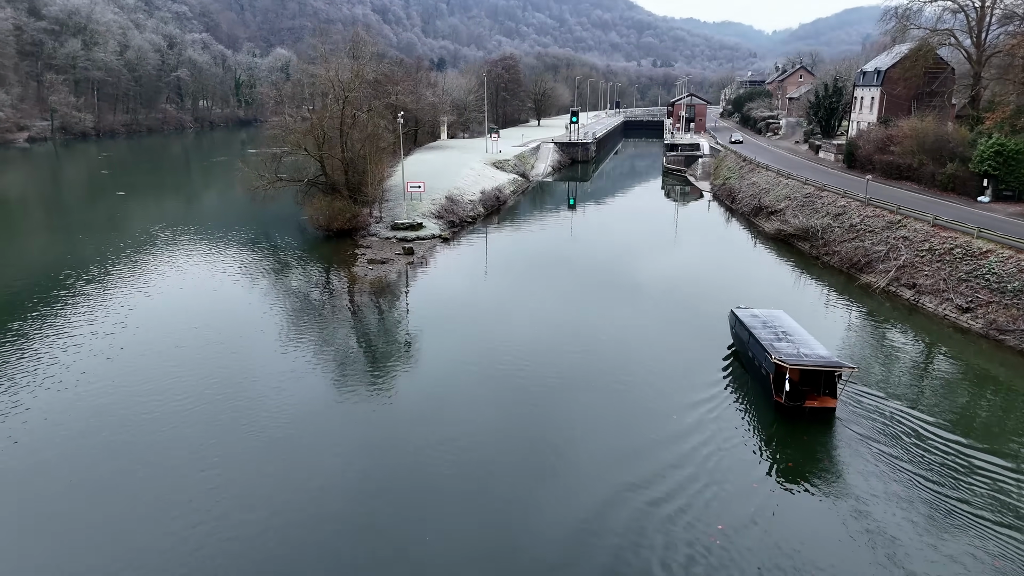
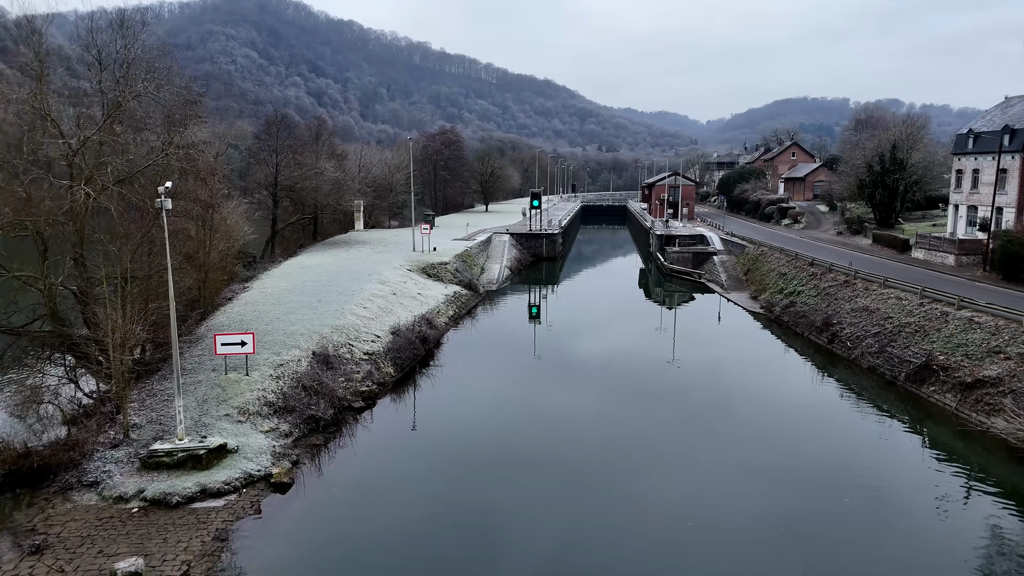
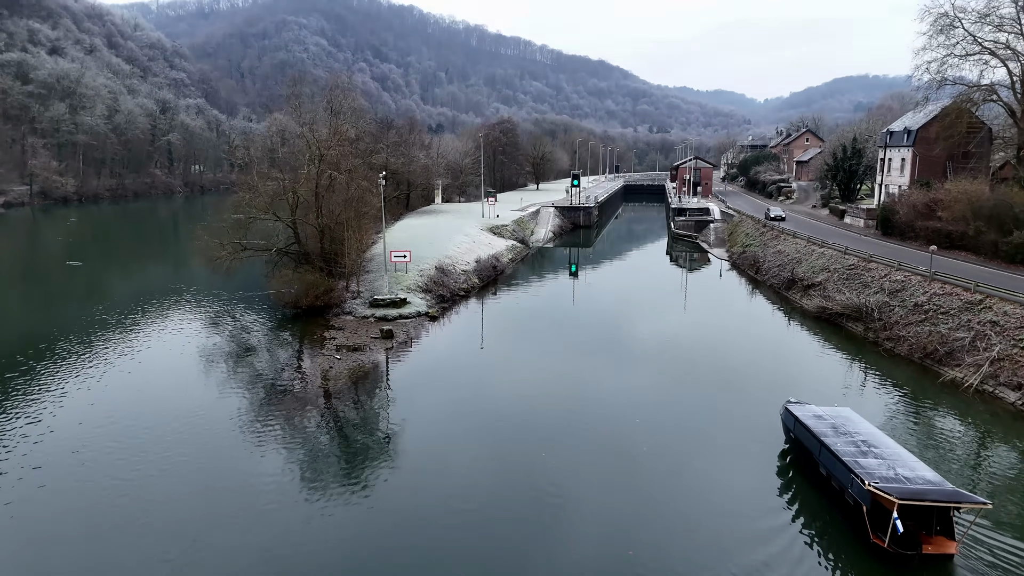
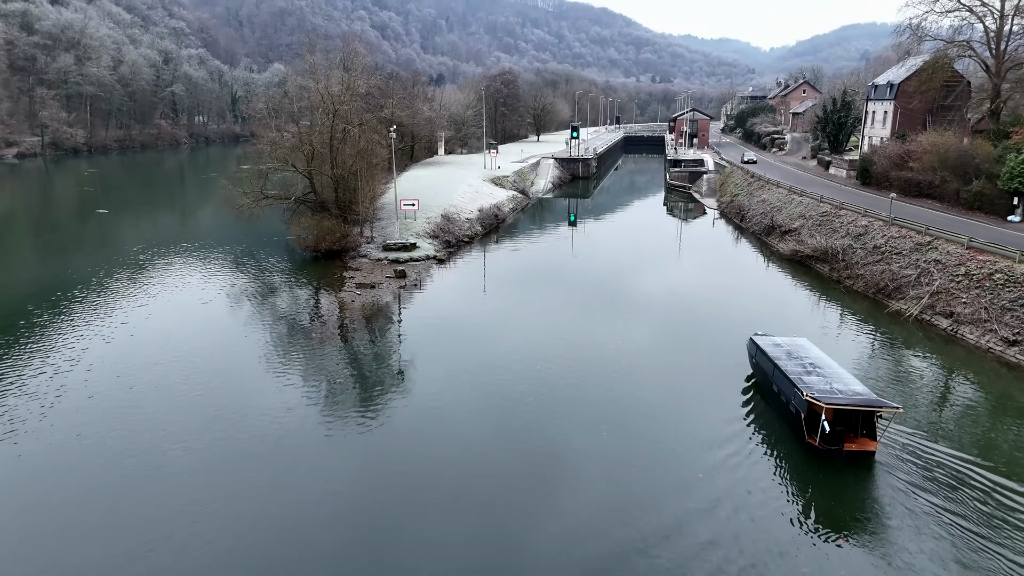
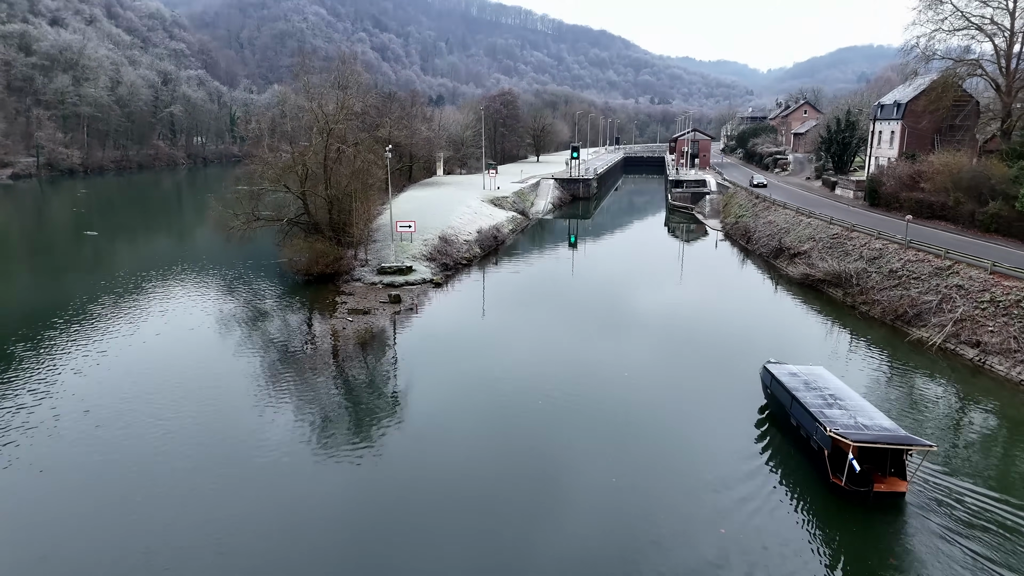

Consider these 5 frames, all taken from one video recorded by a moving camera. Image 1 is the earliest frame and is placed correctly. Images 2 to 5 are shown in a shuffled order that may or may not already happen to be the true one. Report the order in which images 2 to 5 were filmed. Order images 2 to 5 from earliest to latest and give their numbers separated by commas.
4, 5, 3, 2
